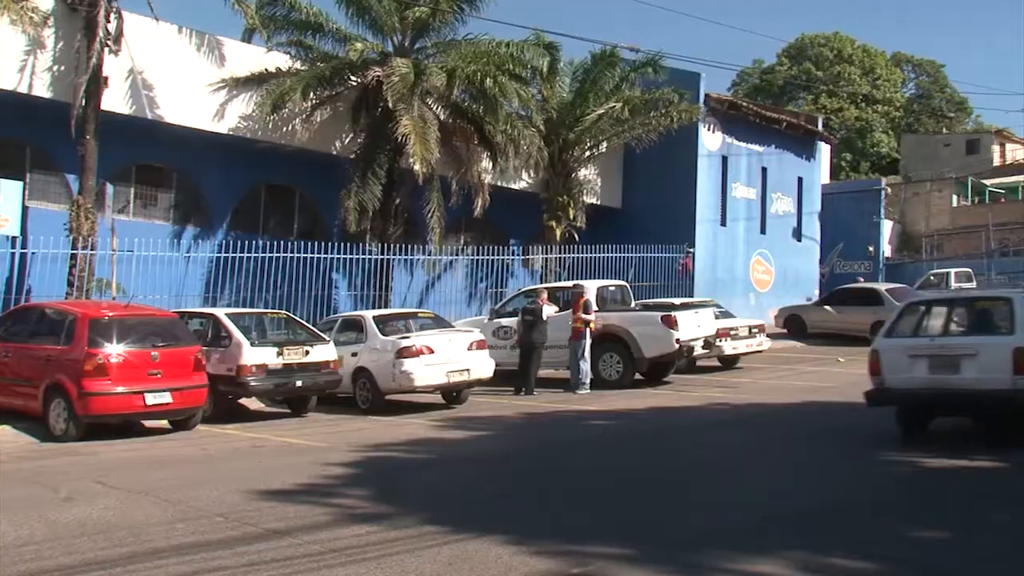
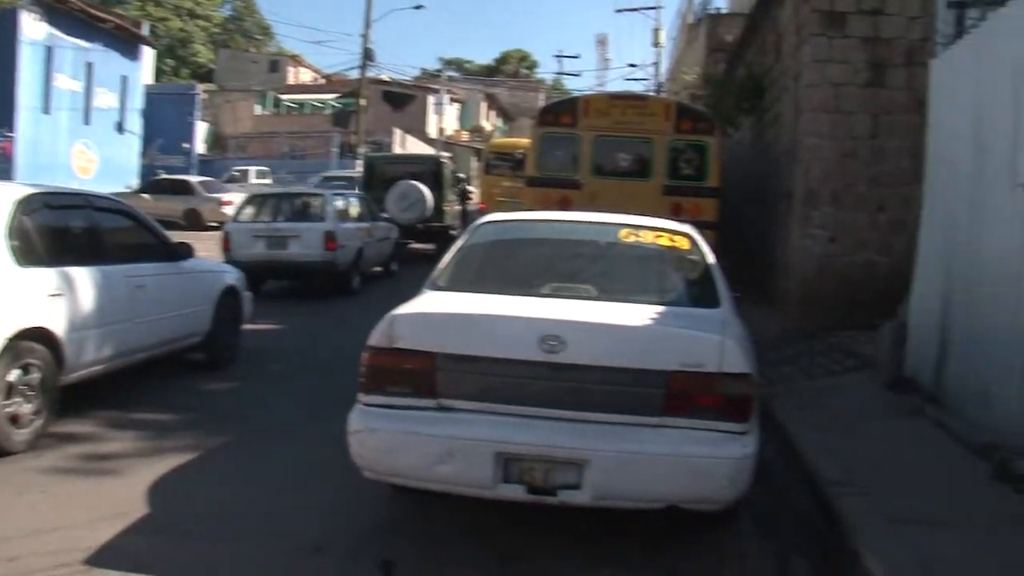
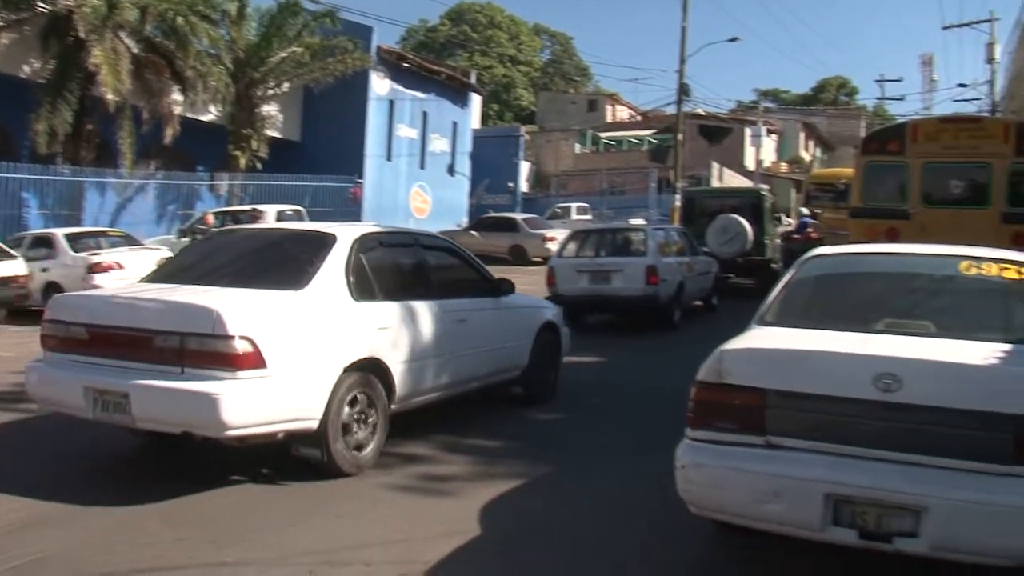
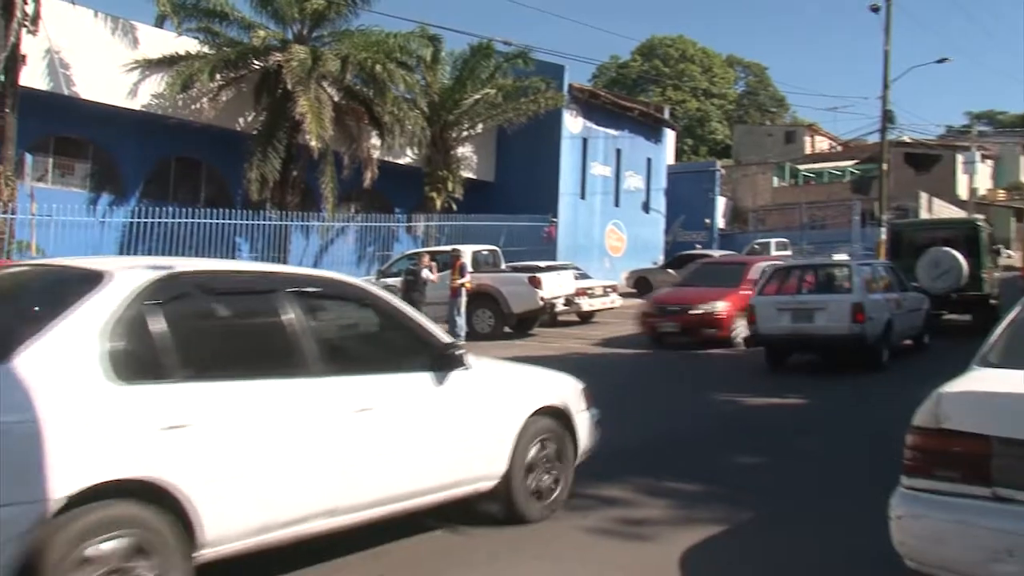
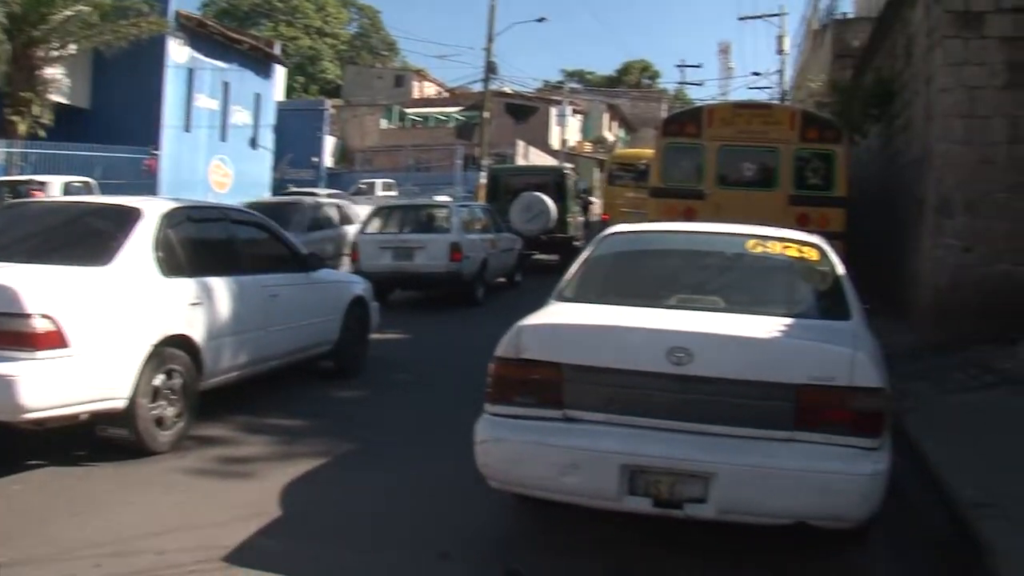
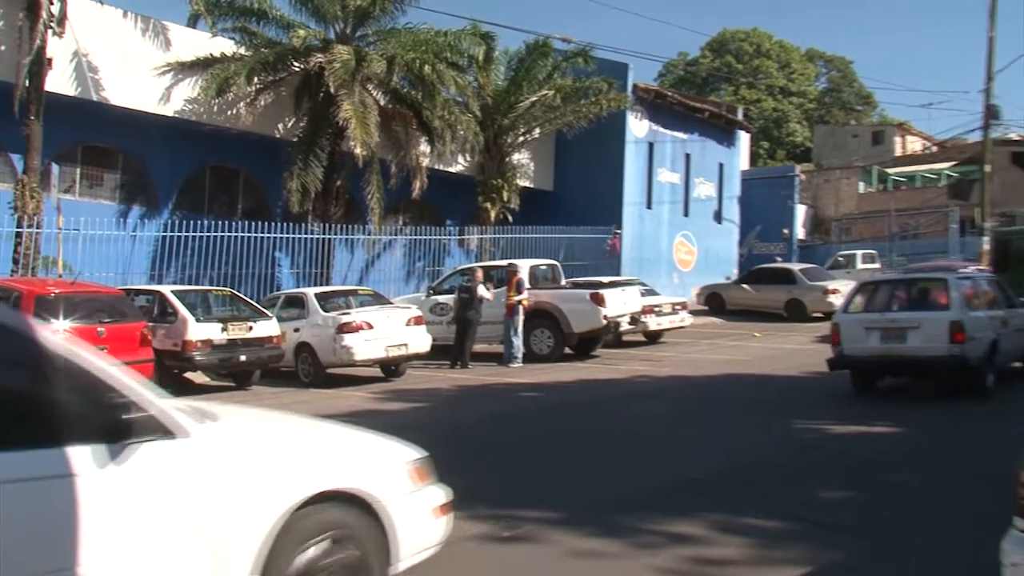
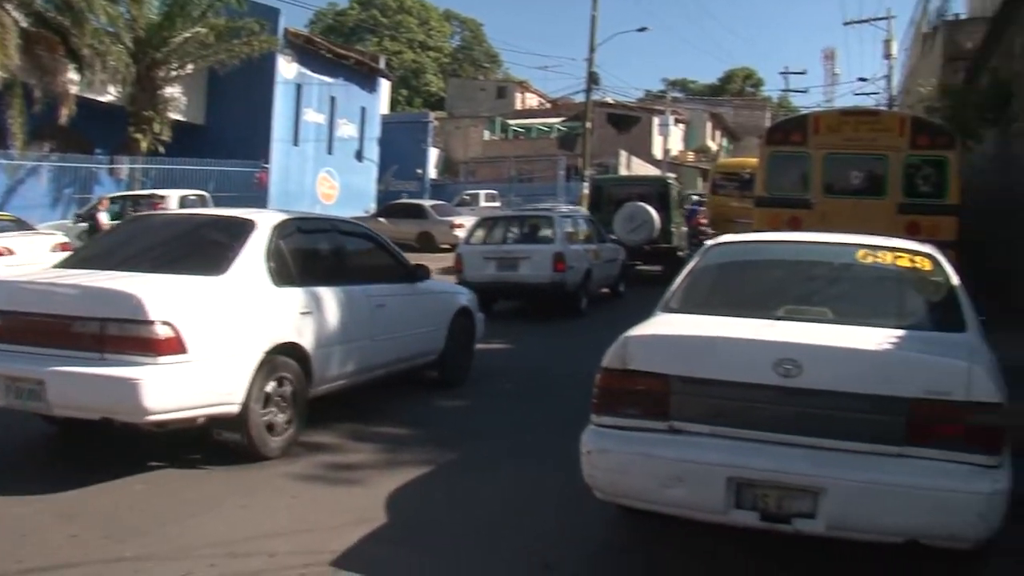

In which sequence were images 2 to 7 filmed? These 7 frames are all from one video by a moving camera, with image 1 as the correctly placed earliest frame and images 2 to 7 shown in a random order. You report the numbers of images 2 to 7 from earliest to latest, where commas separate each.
6, 4, 3, 7, 5, 2
